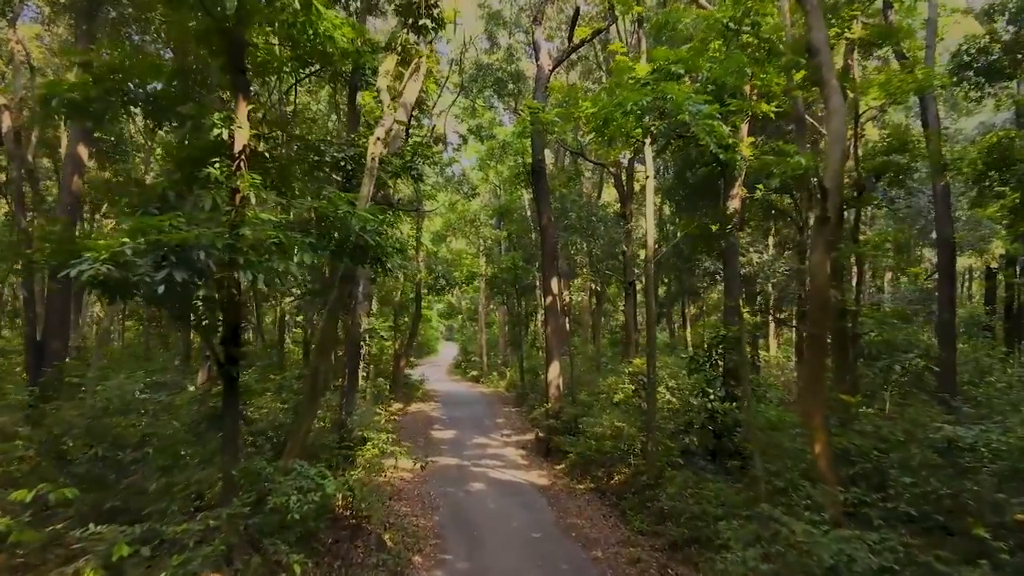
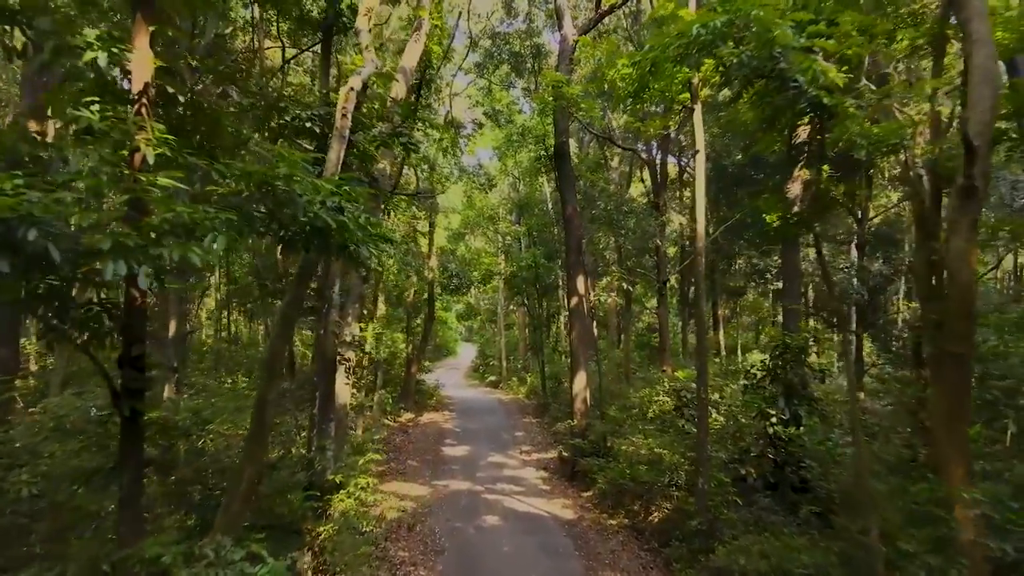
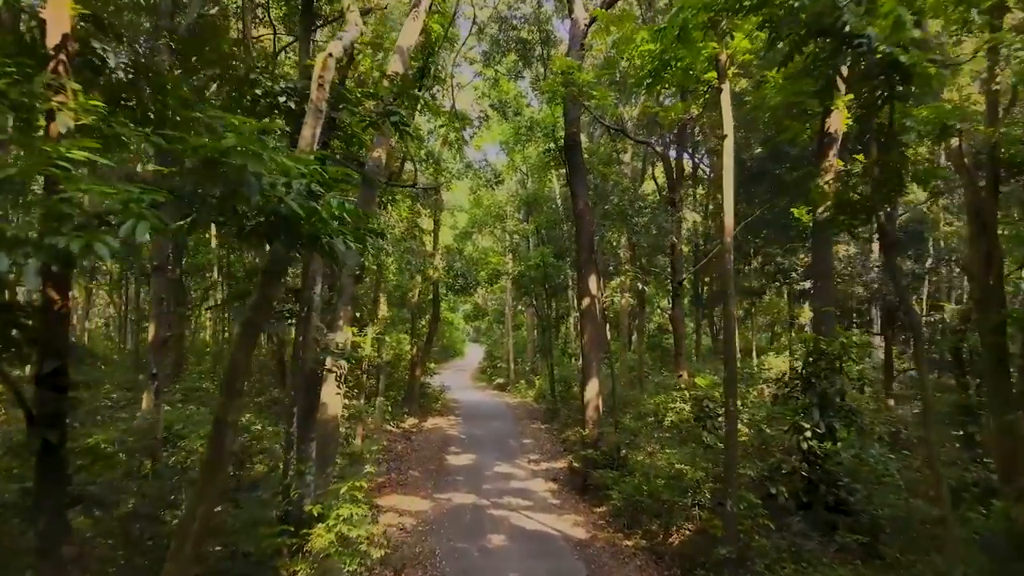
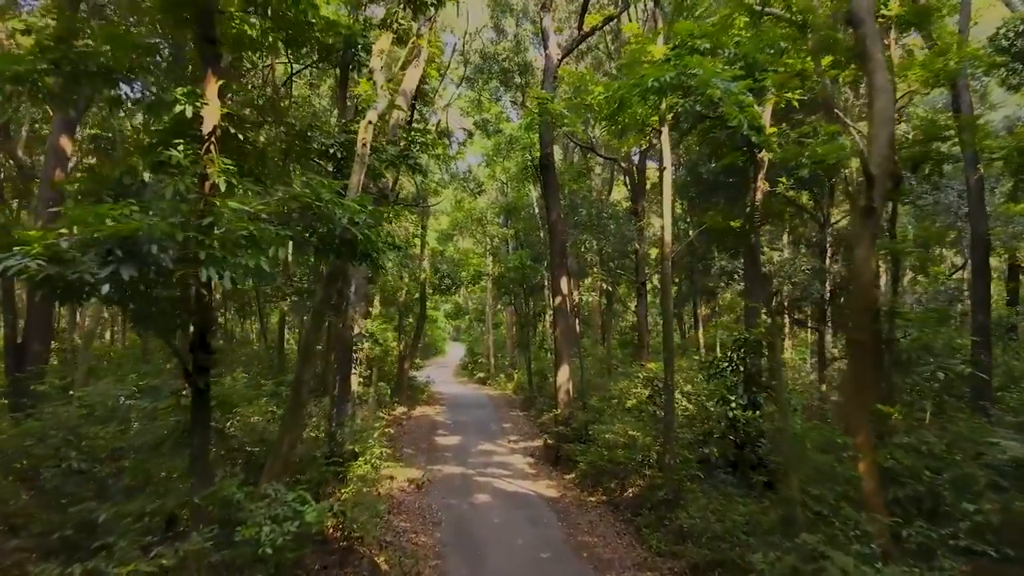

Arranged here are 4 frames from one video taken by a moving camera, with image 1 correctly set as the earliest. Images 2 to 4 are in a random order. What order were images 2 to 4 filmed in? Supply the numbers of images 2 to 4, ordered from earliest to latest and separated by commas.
4, 2, 3
